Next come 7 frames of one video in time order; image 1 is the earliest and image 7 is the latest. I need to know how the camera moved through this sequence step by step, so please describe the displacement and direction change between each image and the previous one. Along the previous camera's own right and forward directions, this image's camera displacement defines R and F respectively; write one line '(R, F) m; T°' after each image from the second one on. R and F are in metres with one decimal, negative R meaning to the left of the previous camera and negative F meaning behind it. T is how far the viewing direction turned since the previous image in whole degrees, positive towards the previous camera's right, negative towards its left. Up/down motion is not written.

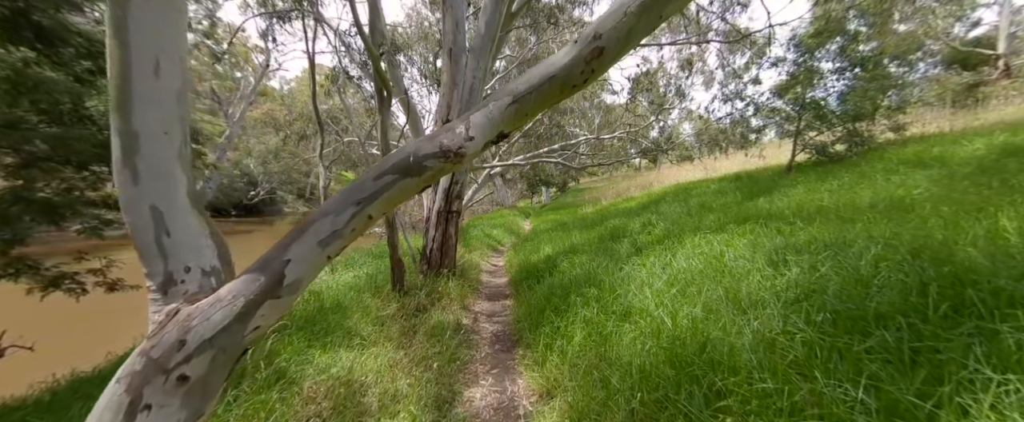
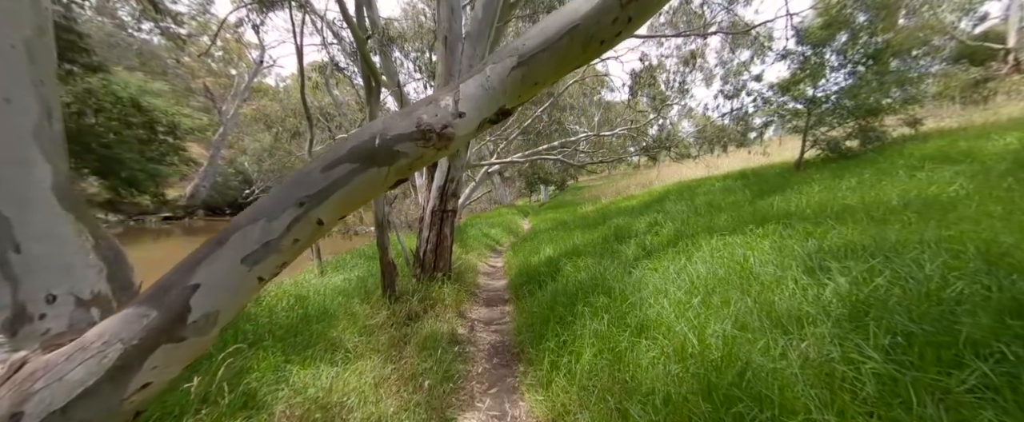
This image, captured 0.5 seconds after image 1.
(0.0, +0.3) m; 0°
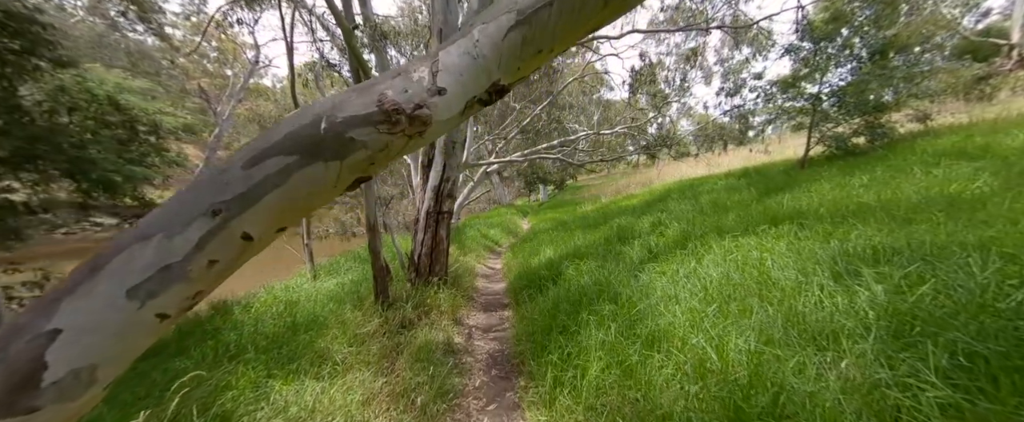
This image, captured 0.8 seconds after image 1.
(0.0, +0.2) m; 0°
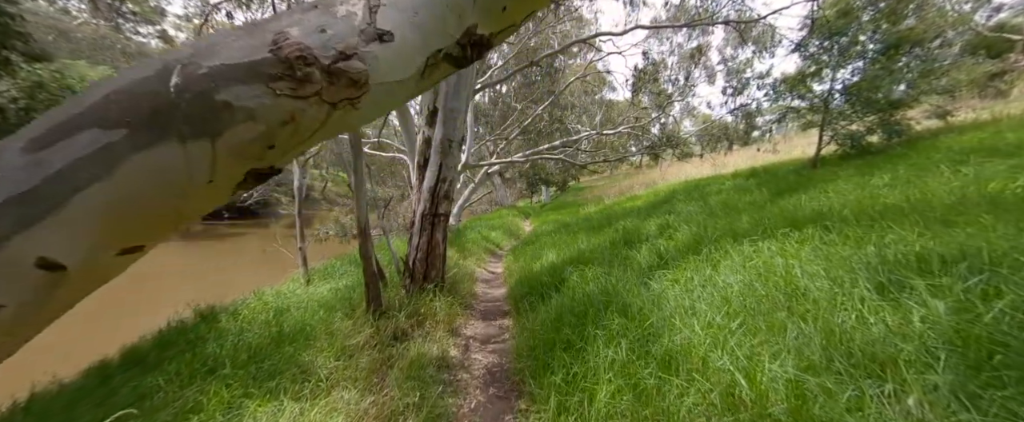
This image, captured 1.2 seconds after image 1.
(0.0, +0.2) m; 0°
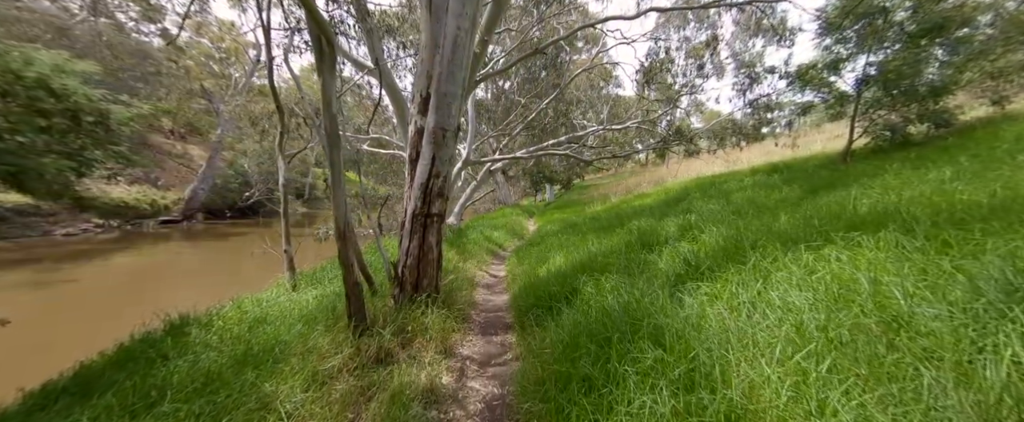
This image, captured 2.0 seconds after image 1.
(0.0, +0.4) m; -1°
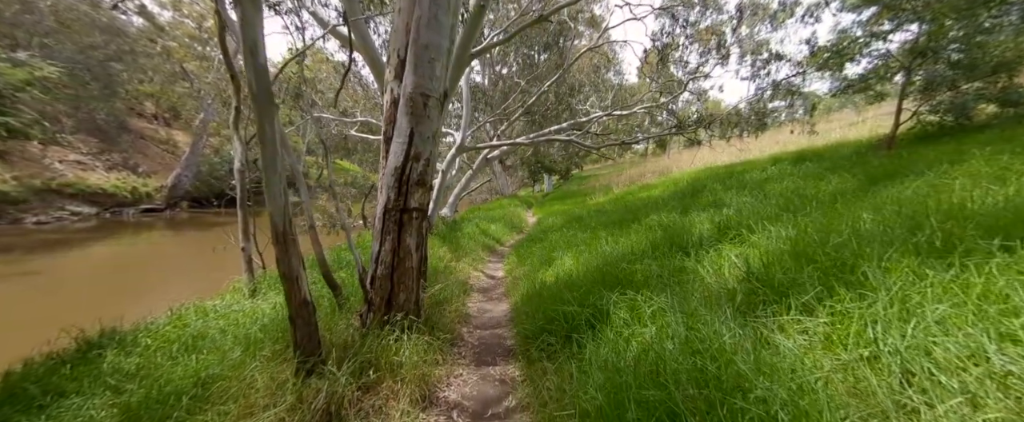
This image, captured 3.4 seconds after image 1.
(0.0, +0.7) m; +1°
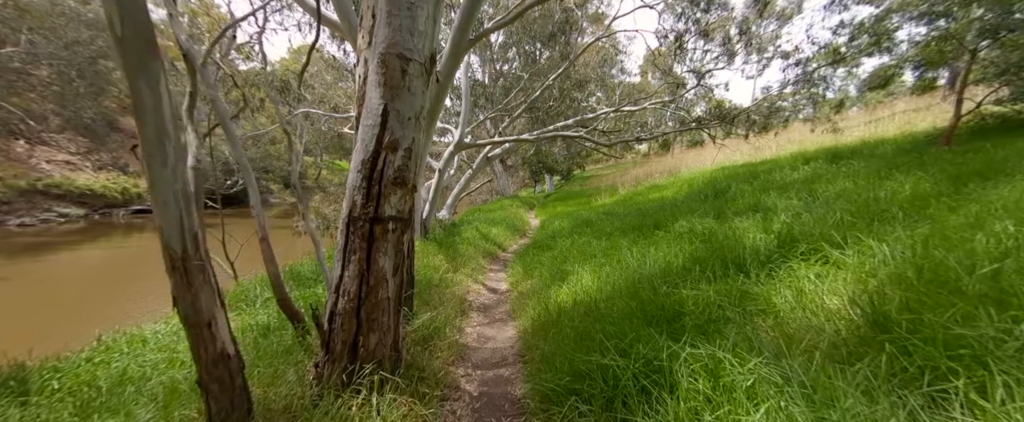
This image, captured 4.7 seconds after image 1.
(-0.1, +0.7) m; 0°
